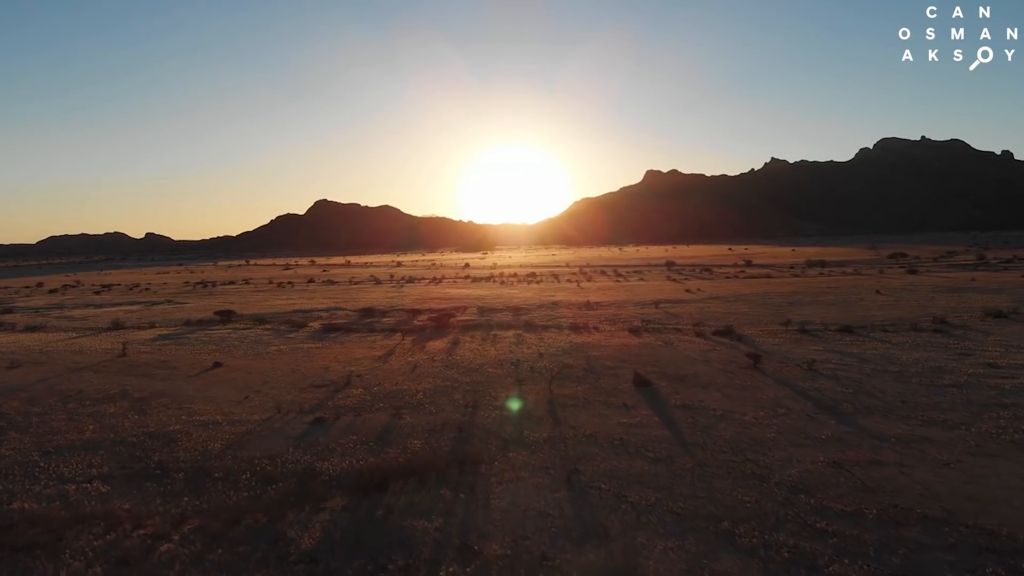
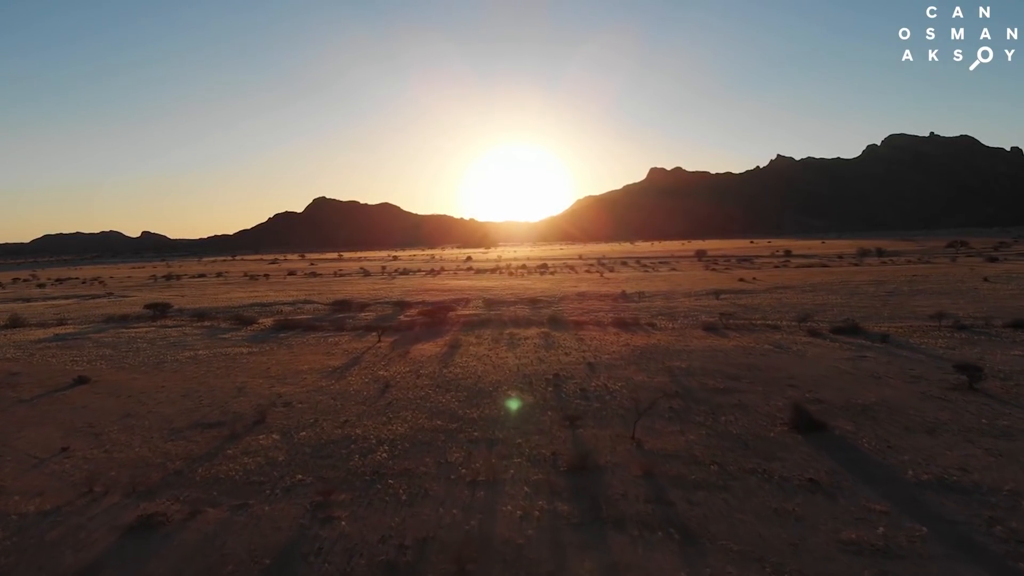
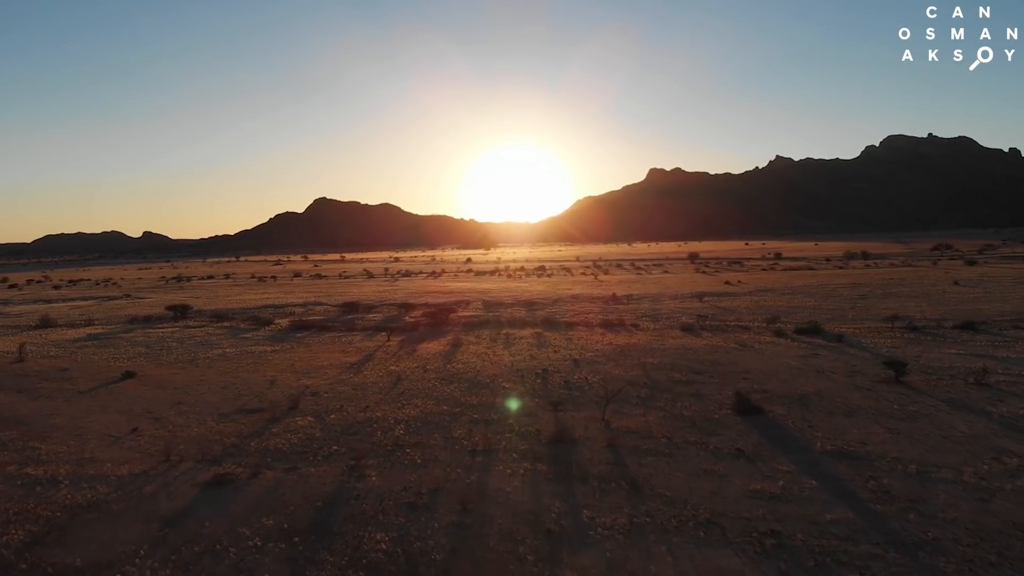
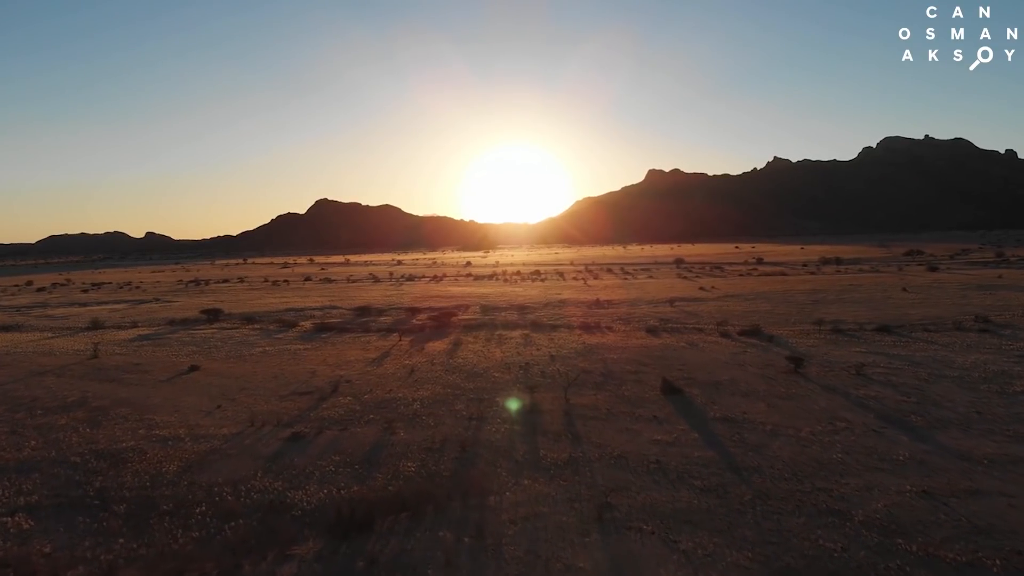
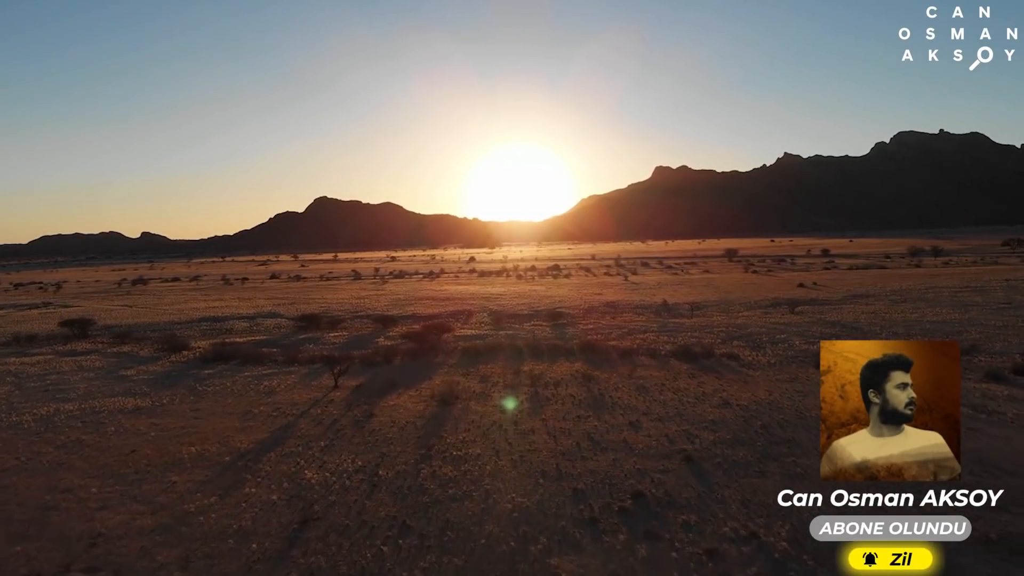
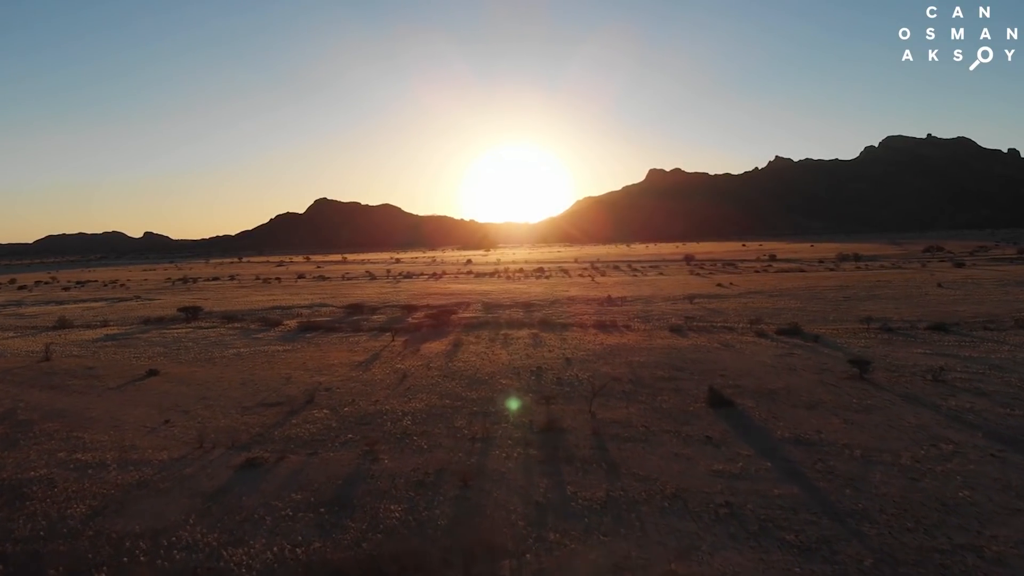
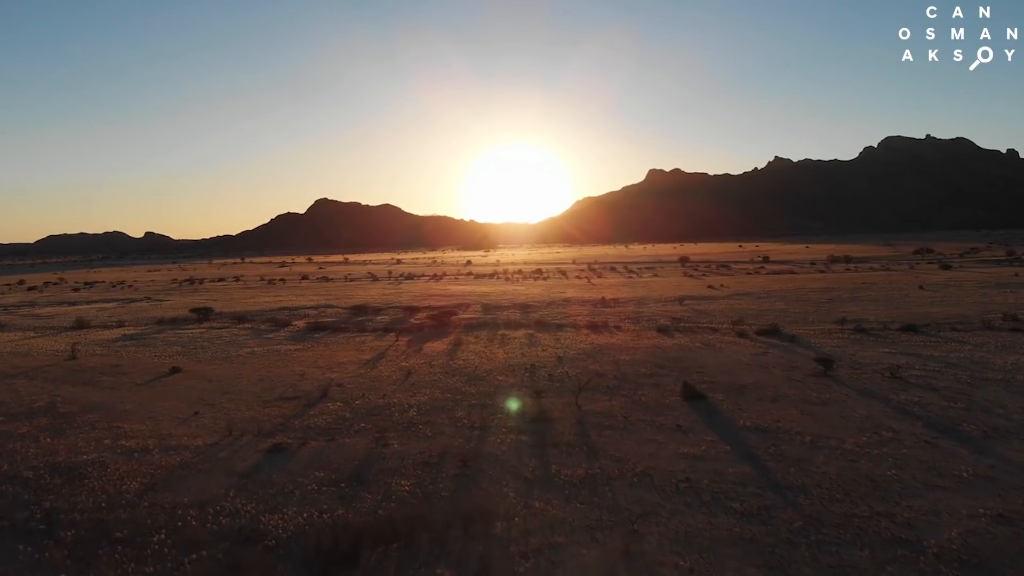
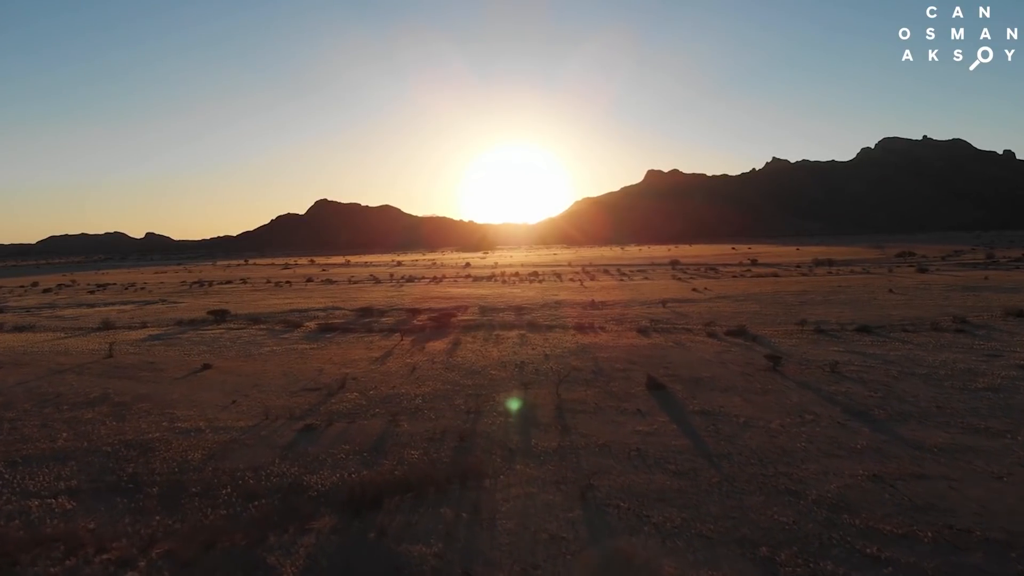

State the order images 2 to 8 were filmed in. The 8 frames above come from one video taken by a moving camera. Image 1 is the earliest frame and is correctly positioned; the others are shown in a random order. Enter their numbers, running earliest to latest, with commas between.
8, 4, 7, 6, 3, 2, 5
